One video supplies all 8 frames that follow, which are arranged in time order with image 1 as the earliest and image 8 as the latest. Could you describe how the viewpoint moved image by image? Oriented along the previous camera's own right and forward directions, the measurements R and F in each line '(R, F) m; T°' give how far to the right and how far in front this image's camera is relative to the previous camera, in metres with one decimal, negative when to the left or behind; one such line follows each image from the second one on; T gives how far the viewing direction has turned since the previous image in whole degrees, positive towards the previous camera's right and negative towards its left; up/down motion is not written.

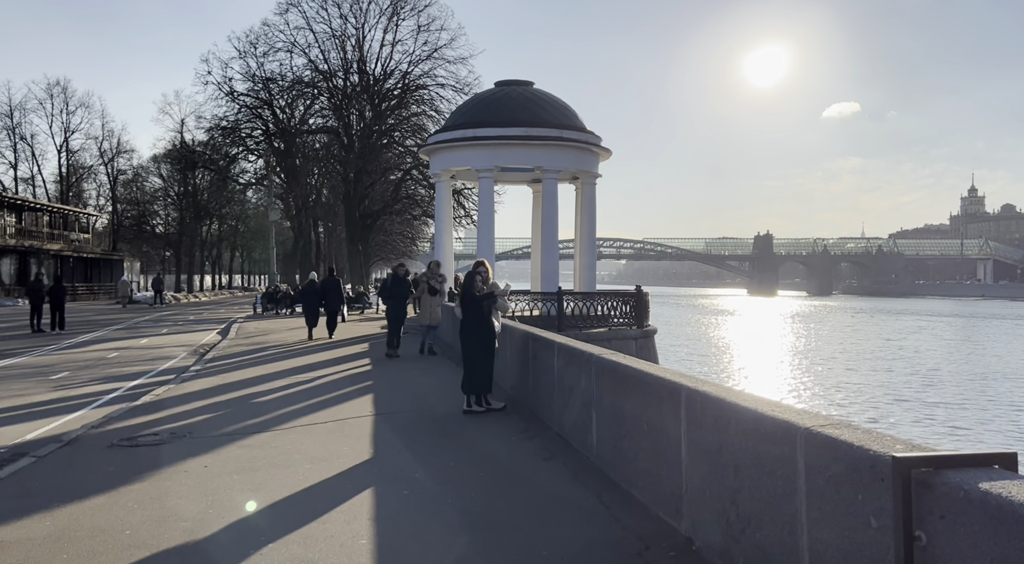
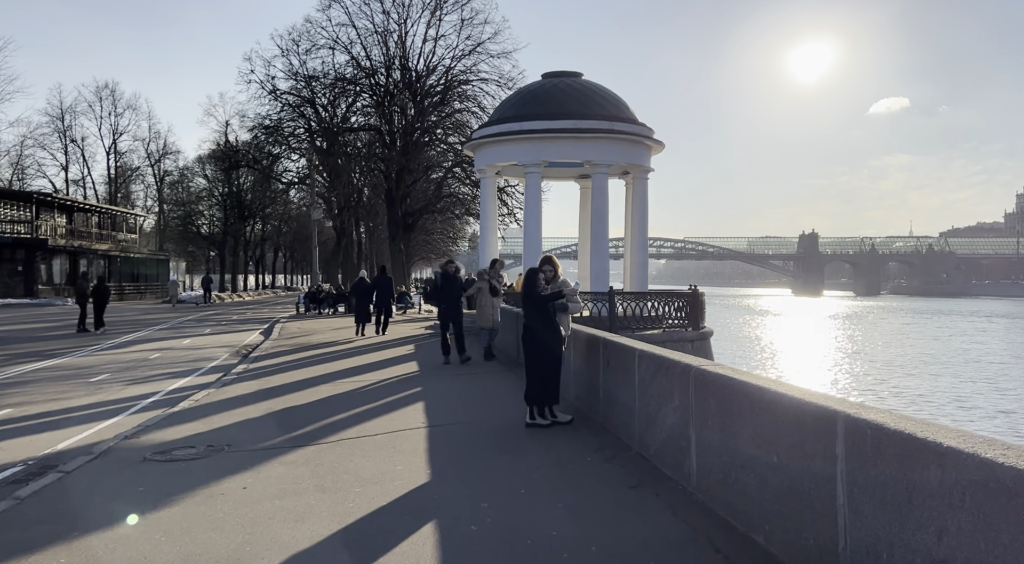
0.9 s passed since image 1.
(-0.3, +0.8) m; -3°
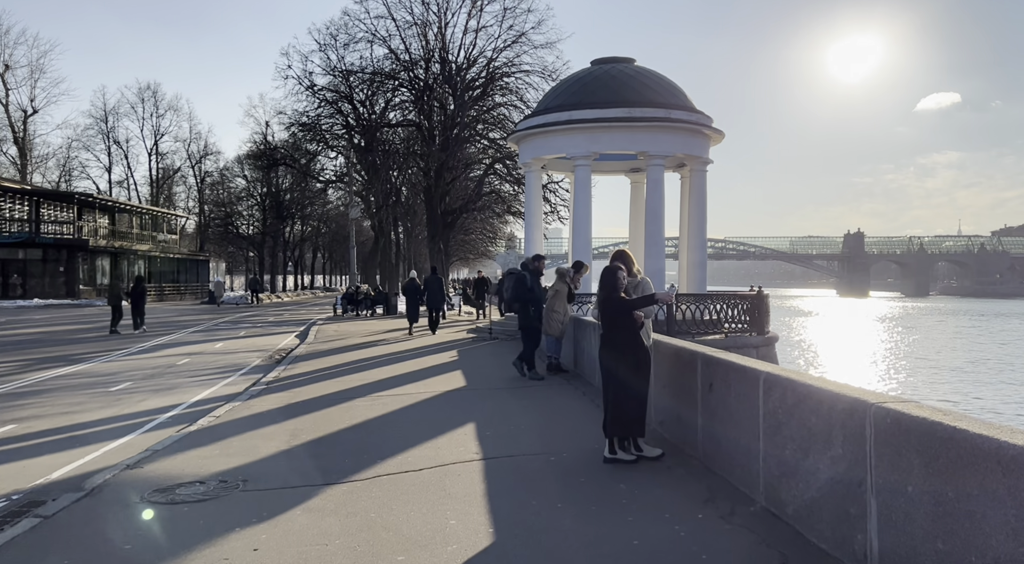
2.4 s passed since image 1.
(-0.3, +1.4) m; -3°
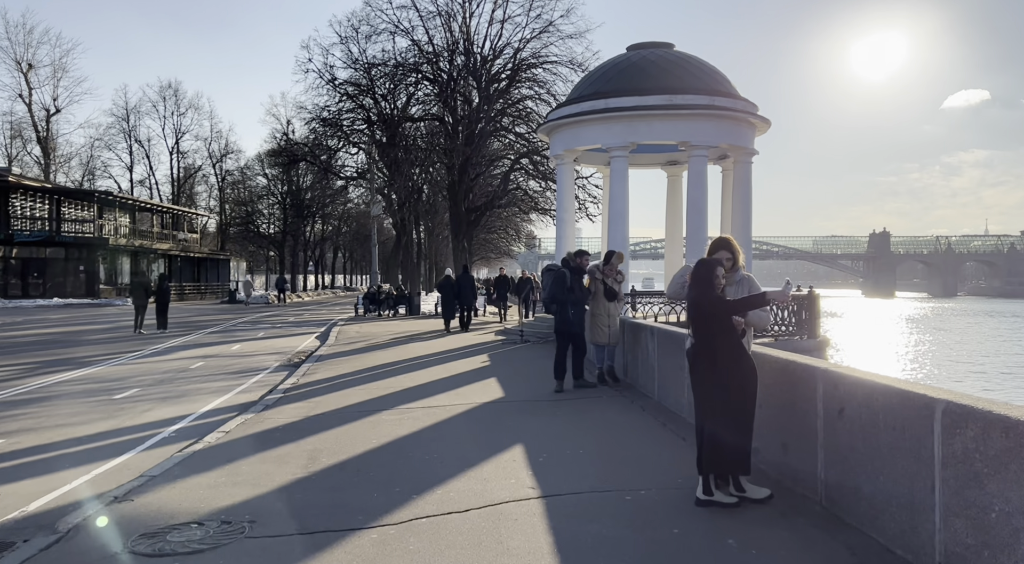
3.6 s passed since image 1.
(-0.3, +1.2) m; -1°
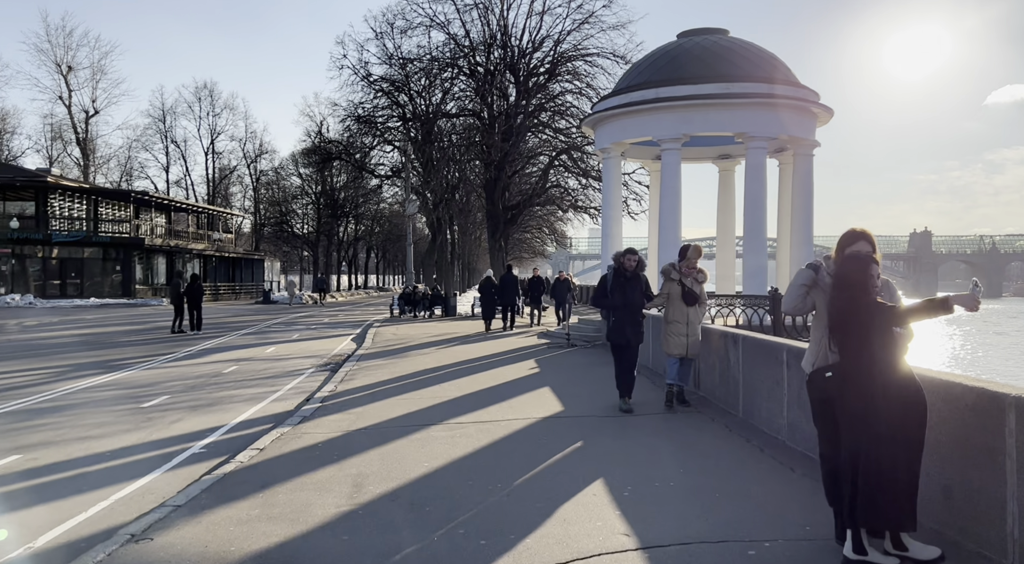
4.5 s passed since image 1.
(-0.3, +0.9) m; -2°
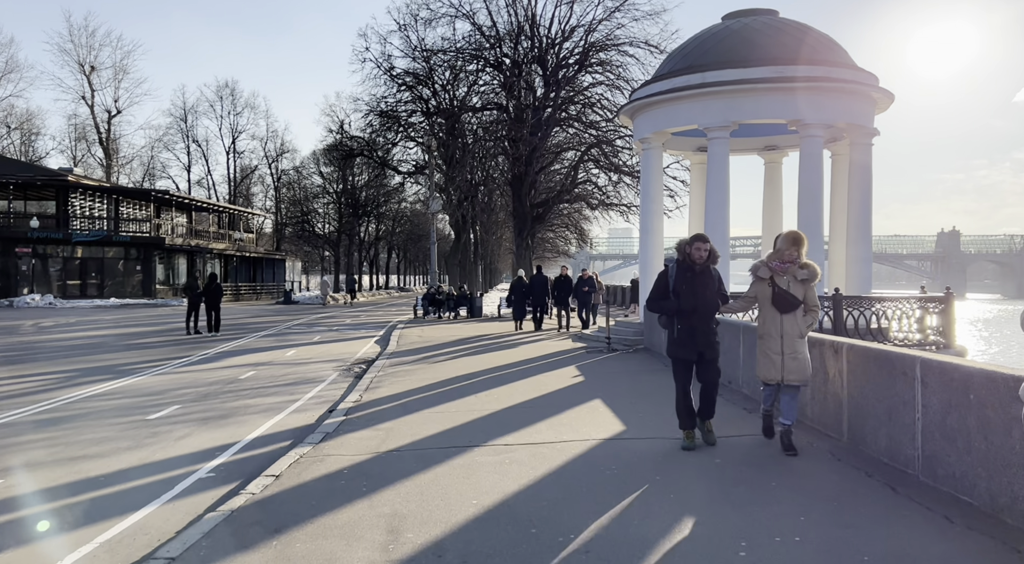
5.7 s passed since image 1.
(-0.3, +1.2) m; -1°
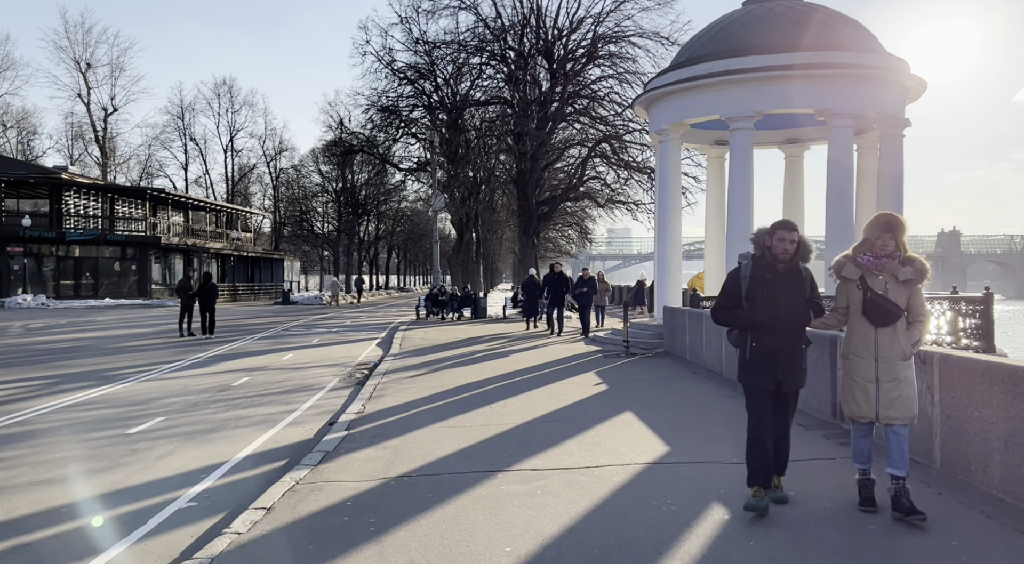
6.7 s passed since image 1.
(-0.2, +1.0) m; 0°
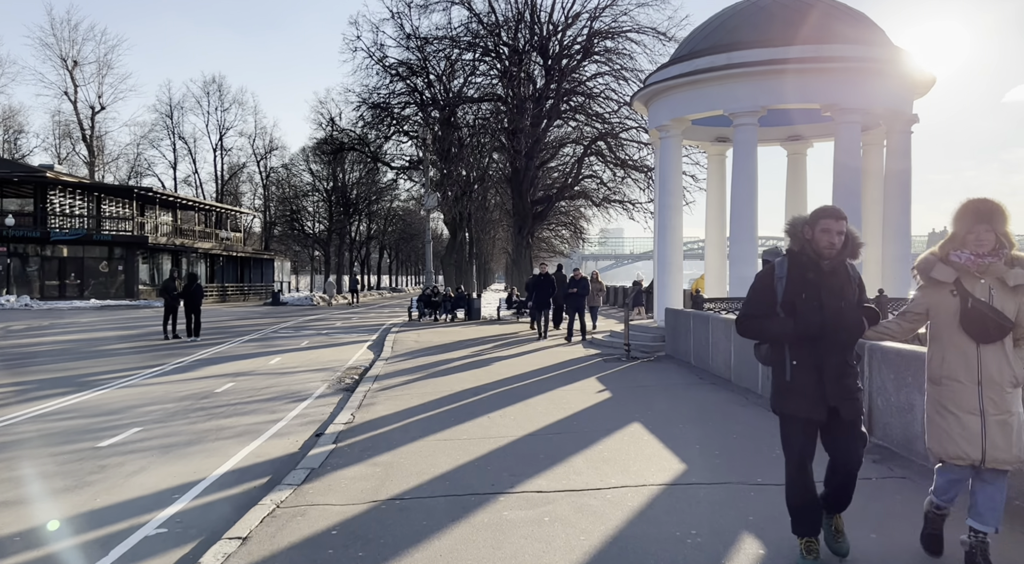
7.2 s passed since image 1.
(-0.1, +0.6) m; +1°
